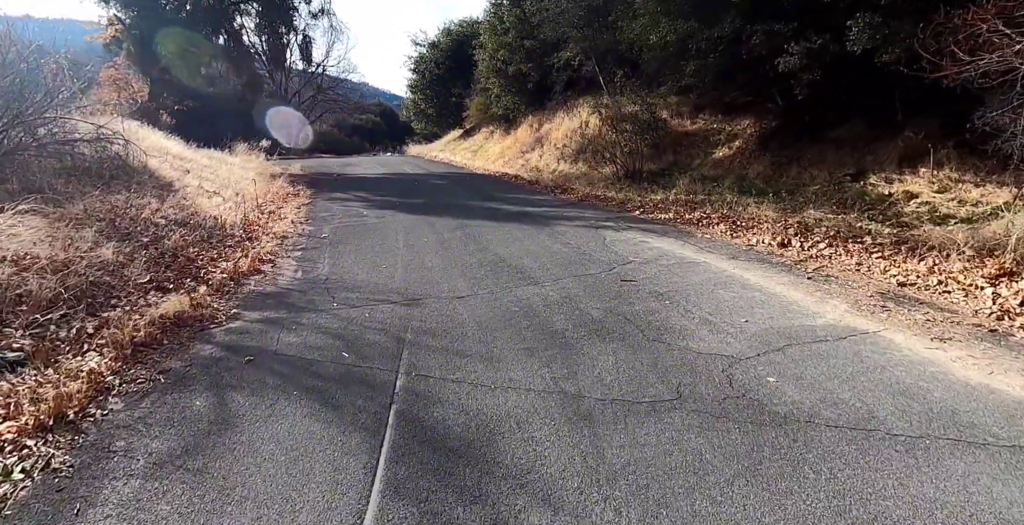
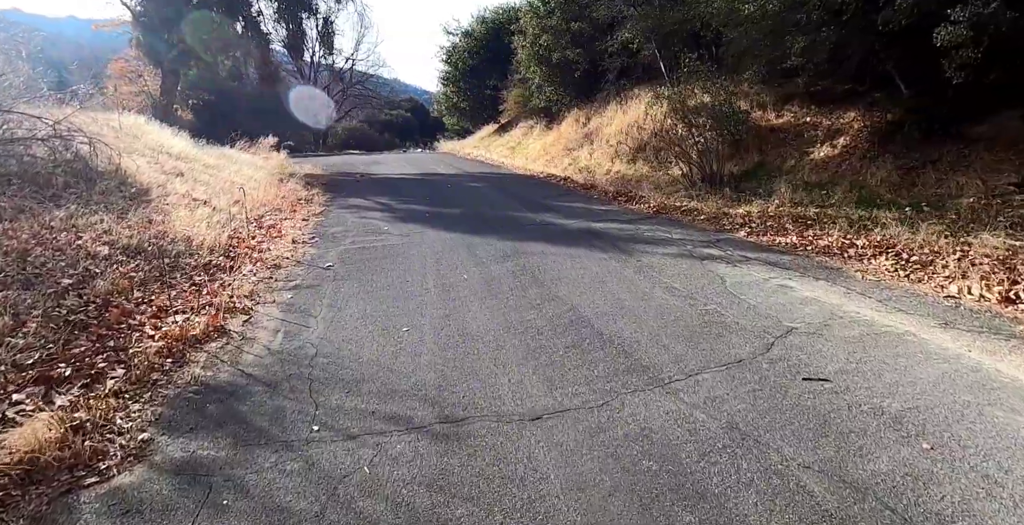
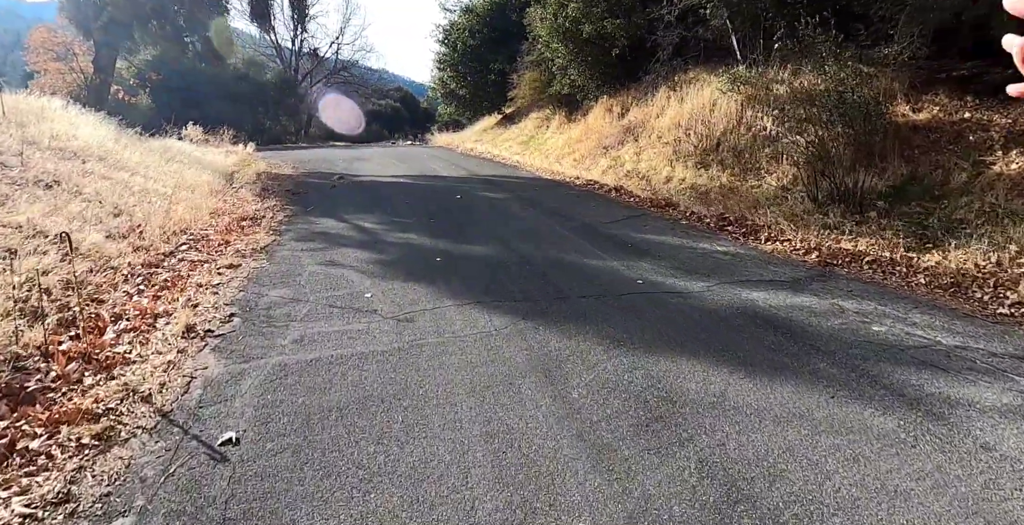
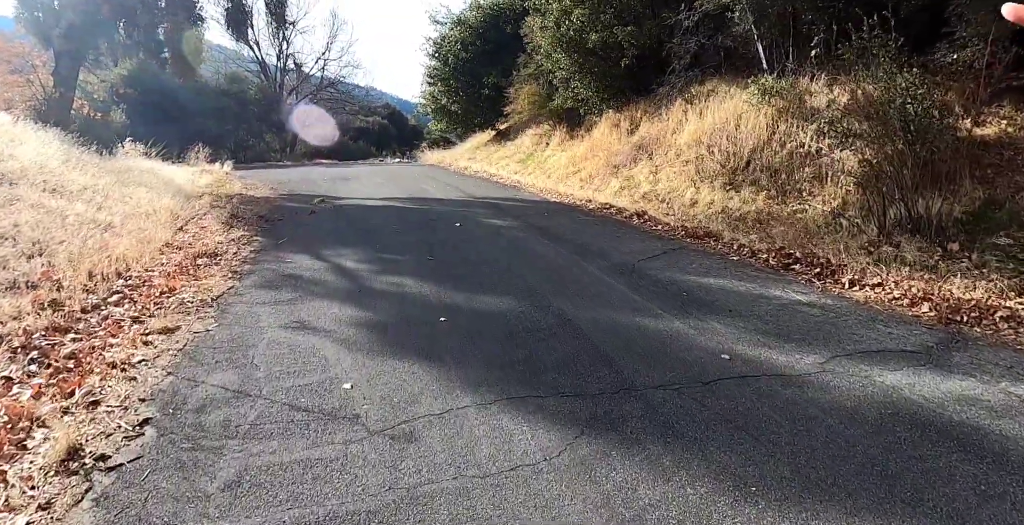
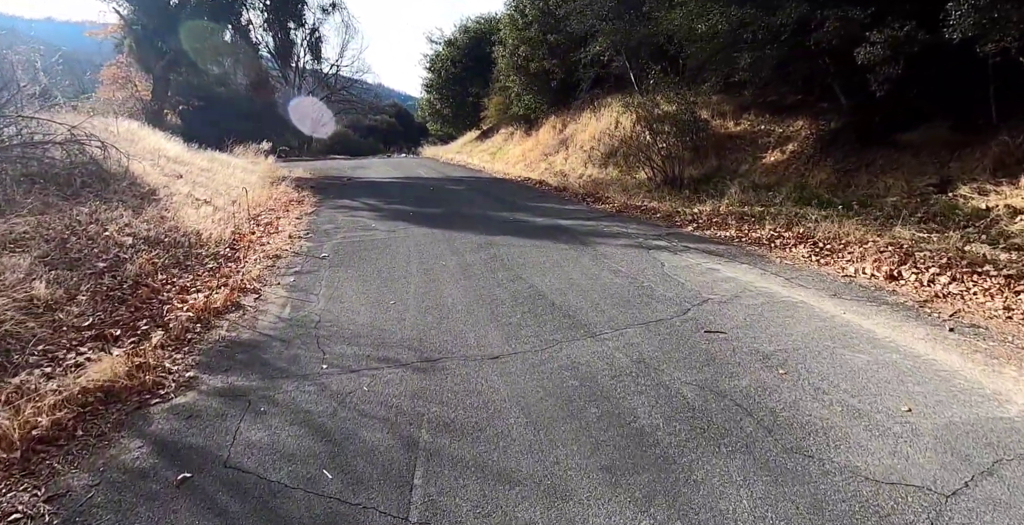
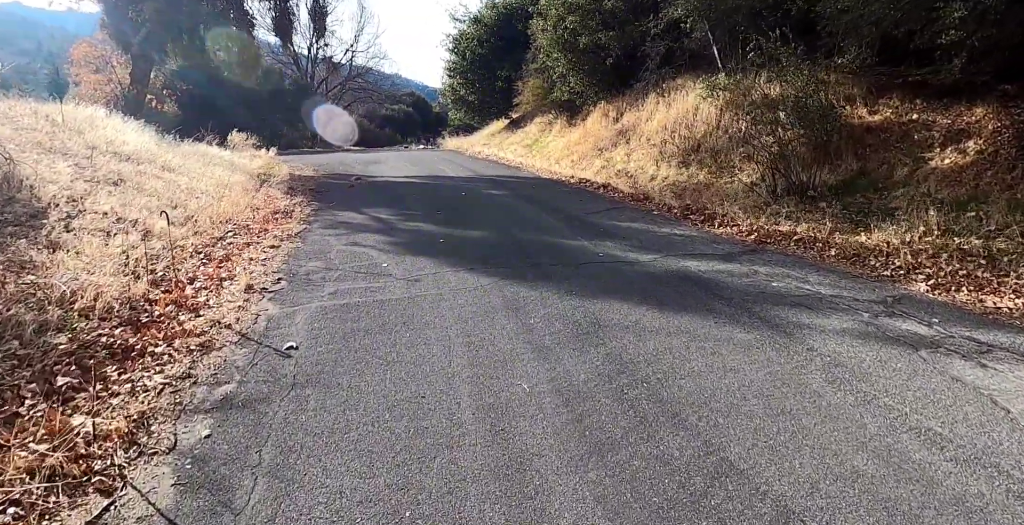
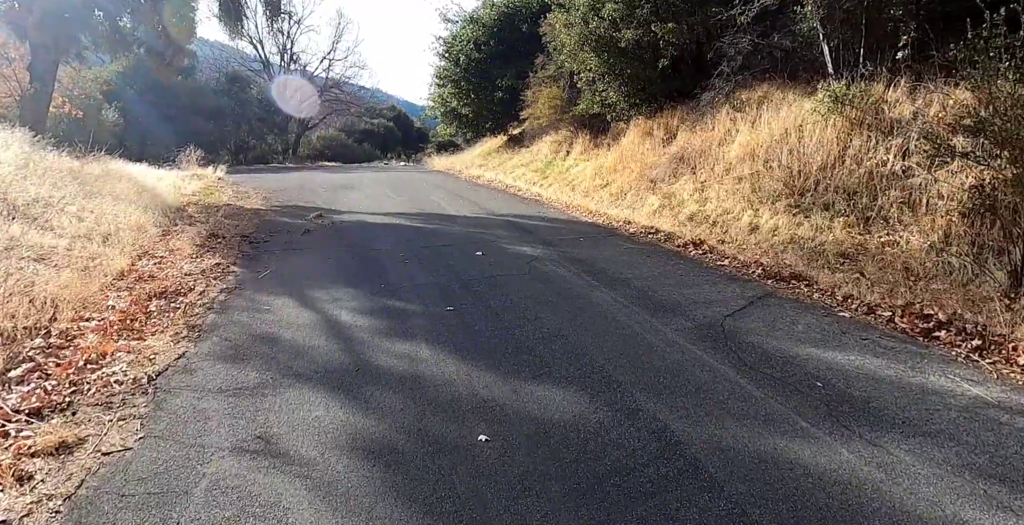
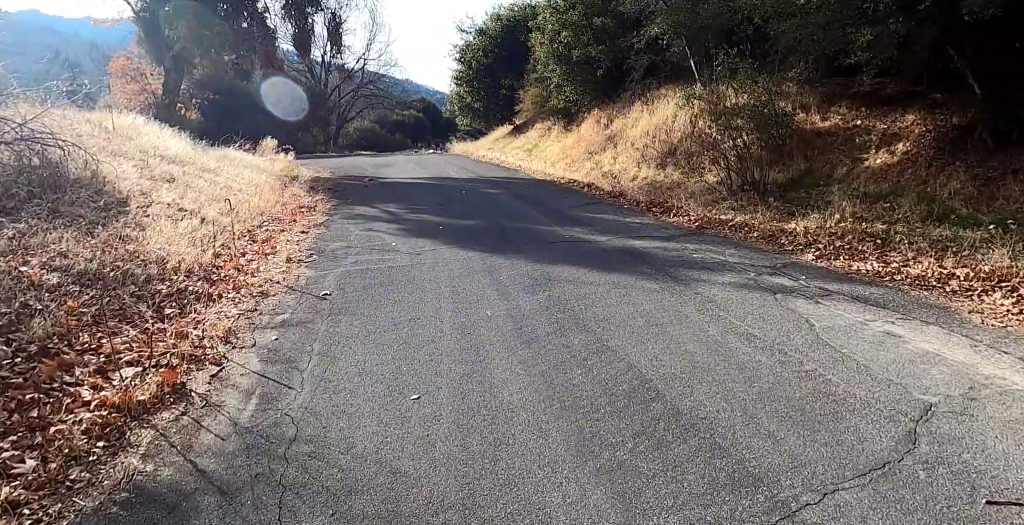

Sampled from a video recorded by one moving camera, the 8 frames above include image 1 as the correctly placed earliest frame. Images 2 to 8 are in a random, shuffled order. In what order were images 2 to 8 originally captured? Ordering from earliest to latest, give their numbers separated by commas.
5, 2, 8, 6, 3, 4, 7
